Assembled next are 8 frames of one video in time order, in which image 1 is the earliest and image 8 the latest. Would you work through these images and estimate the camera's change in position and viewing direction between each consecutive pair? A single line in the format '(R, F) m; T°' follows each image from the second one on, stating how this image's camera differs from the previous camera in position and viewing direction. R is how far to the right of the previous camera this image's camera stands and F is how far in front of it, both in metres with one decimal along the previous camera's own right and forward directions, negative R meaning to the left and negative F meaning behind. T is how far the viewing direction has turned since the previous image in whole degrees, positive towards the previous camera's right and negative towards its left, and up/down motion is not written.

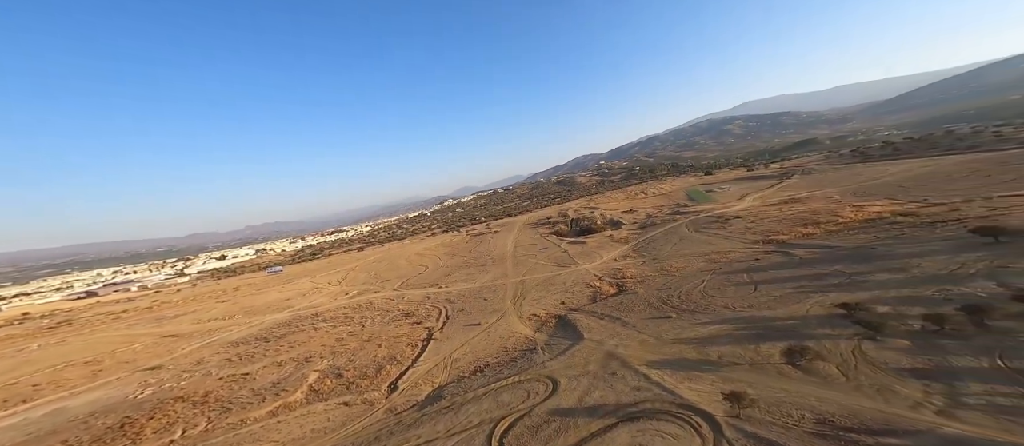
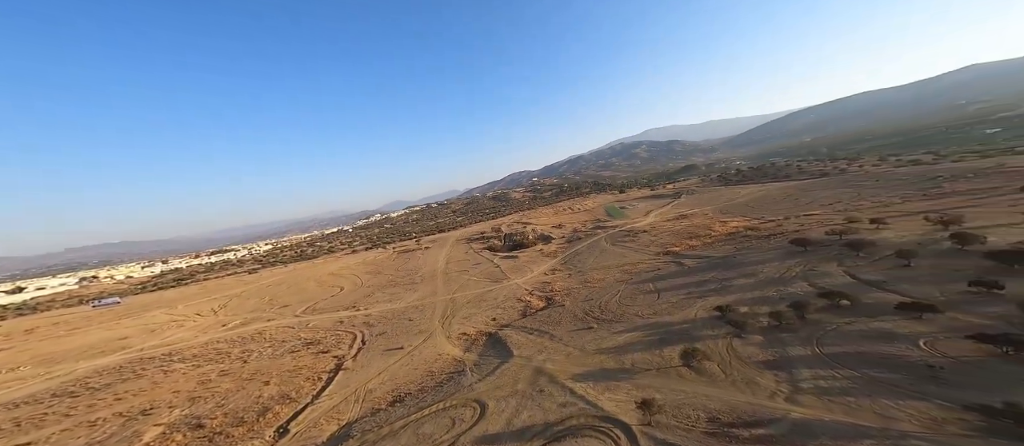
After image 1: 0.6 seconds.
(+0.2, 0.0) m; +11°
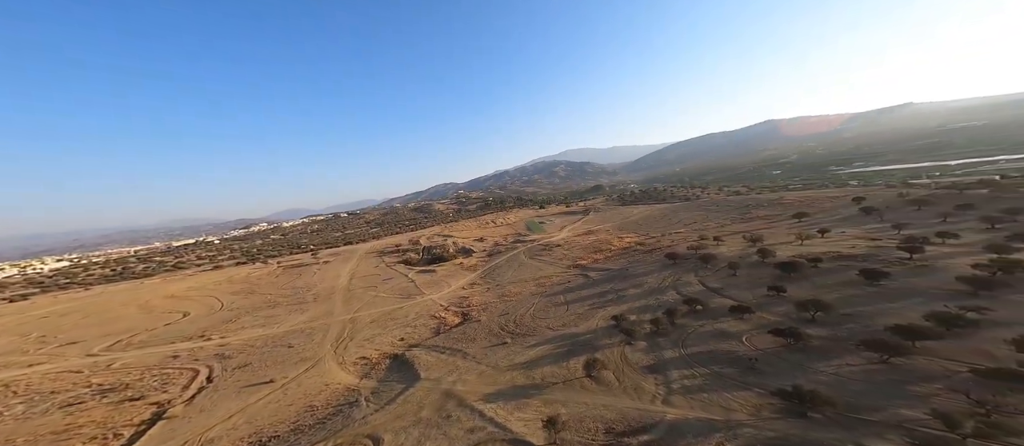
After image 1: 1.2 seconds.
(+0.3, +0.2) m; +12°
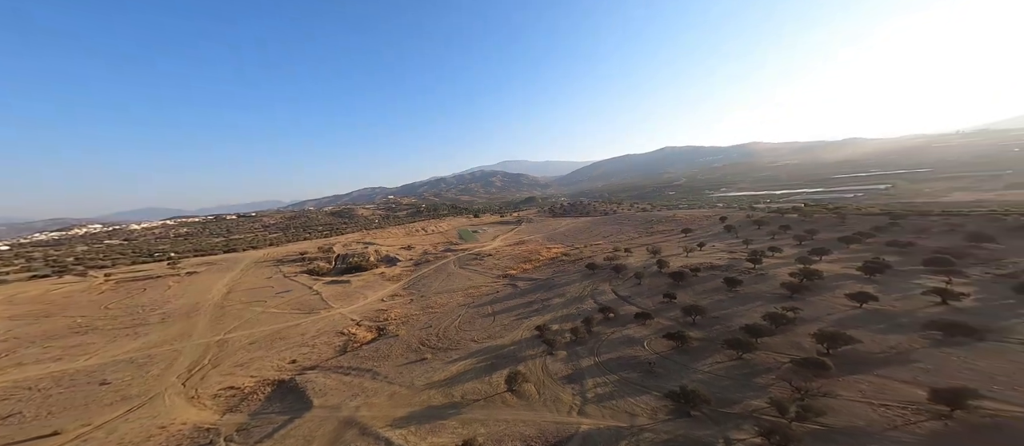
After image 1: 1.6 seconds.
(+0.3, +0.3) m; +11°
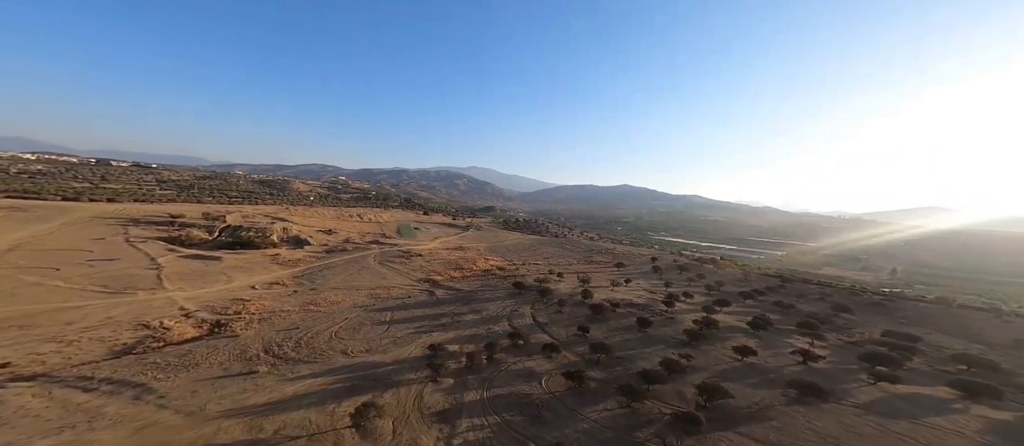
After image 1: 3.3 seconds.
(+1.7, +1.8) m; +8°
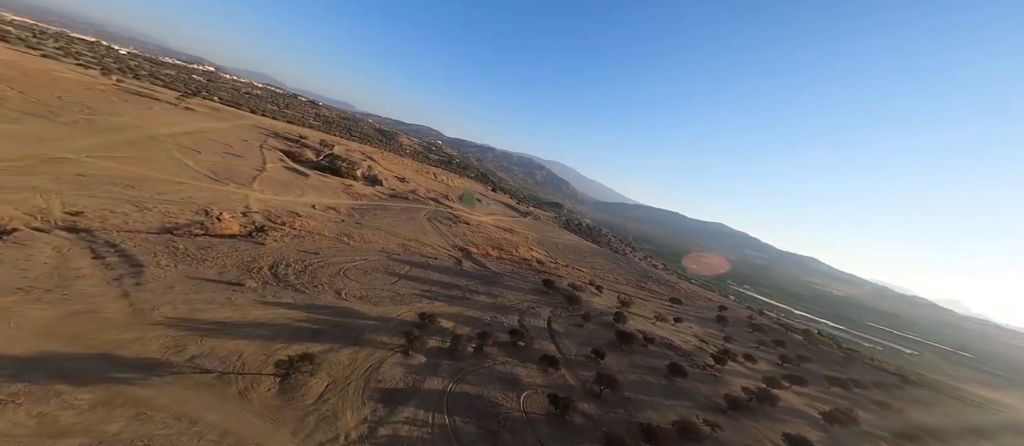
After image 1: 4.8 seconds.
(+1.4, +2.0) m; -10°
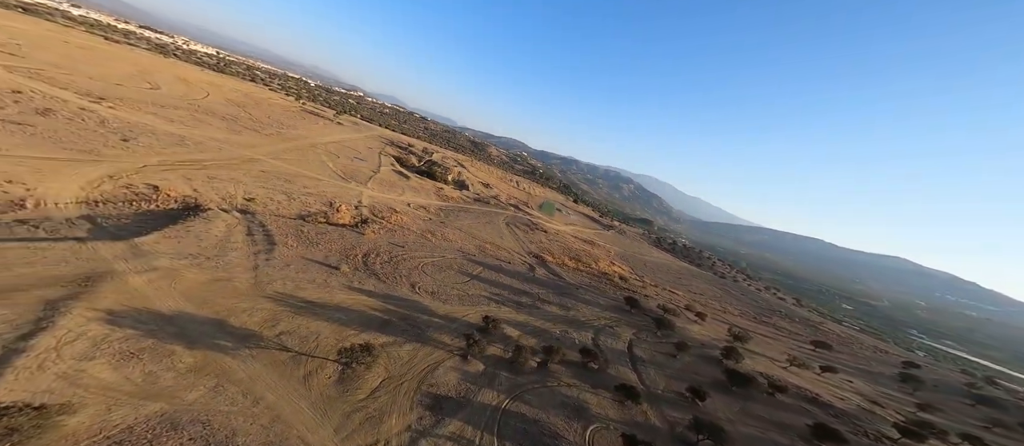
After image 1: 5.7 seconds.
(+0.3, +1.4) m; -14°
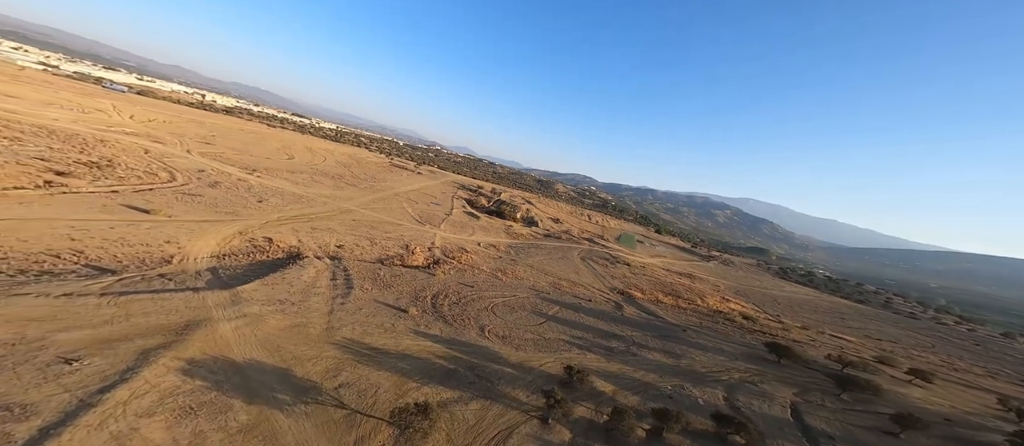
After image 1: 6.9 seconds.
(-0.2, +2.0) m; -12°
